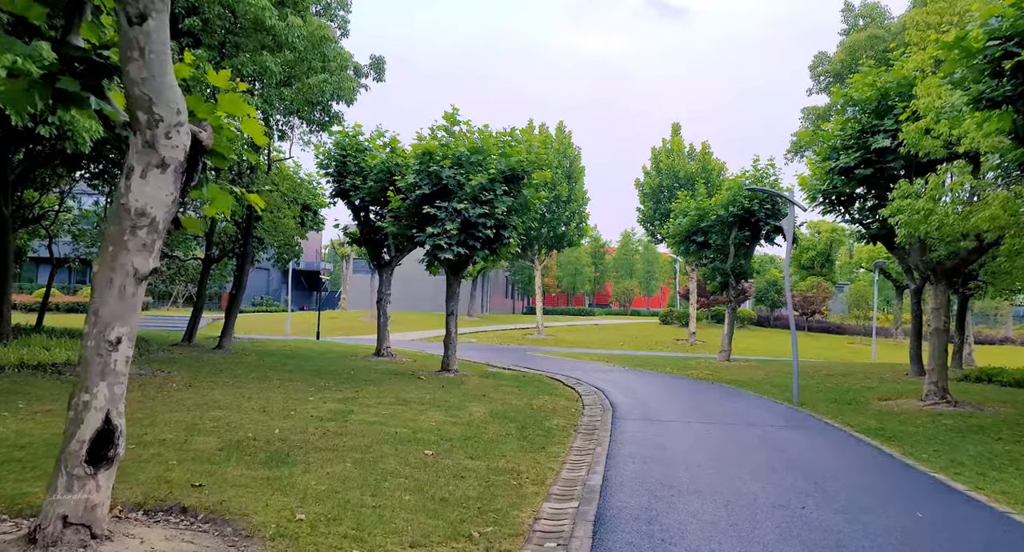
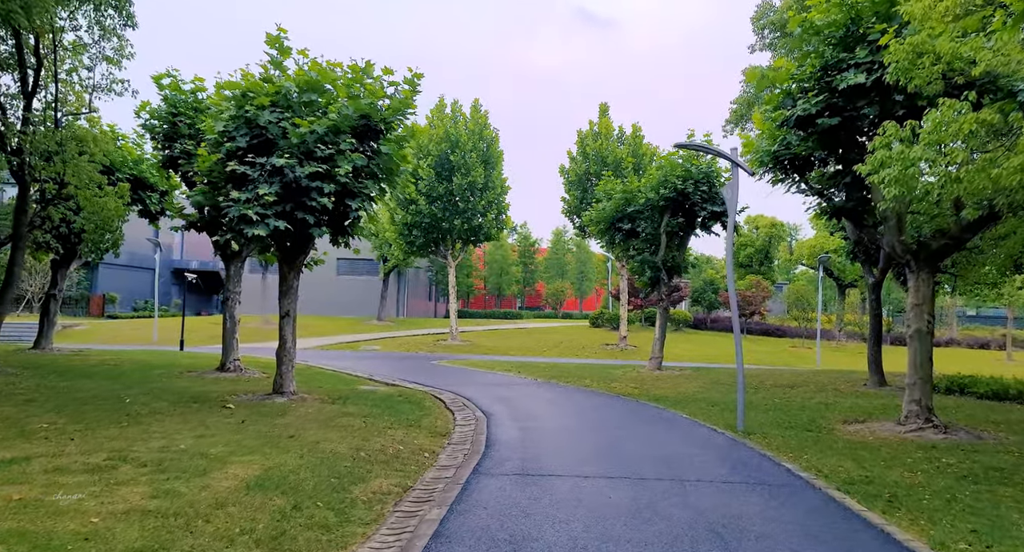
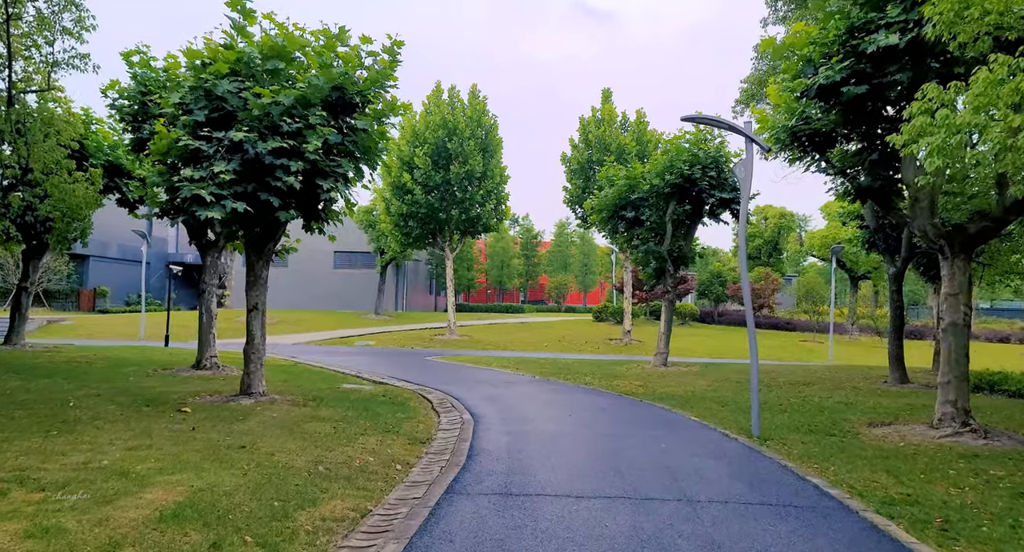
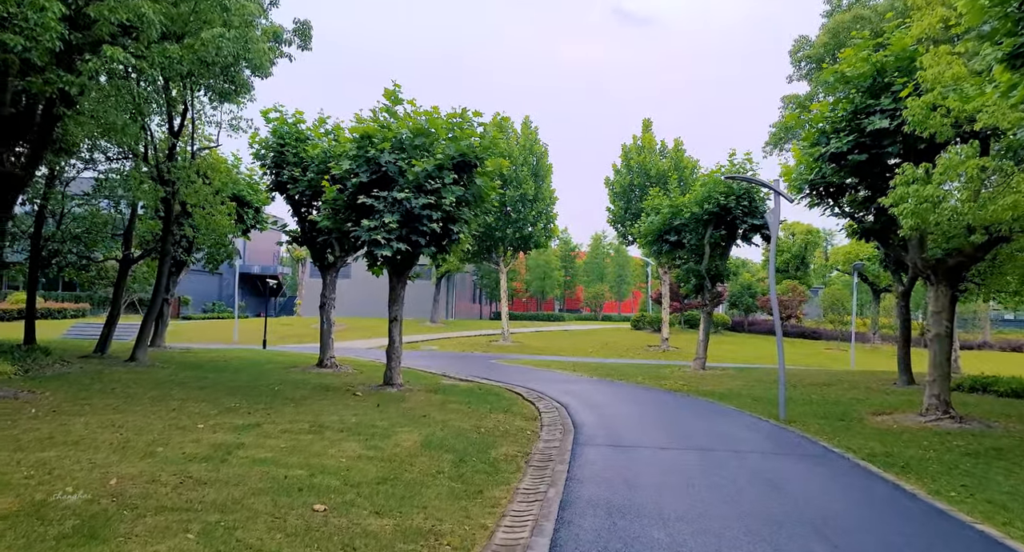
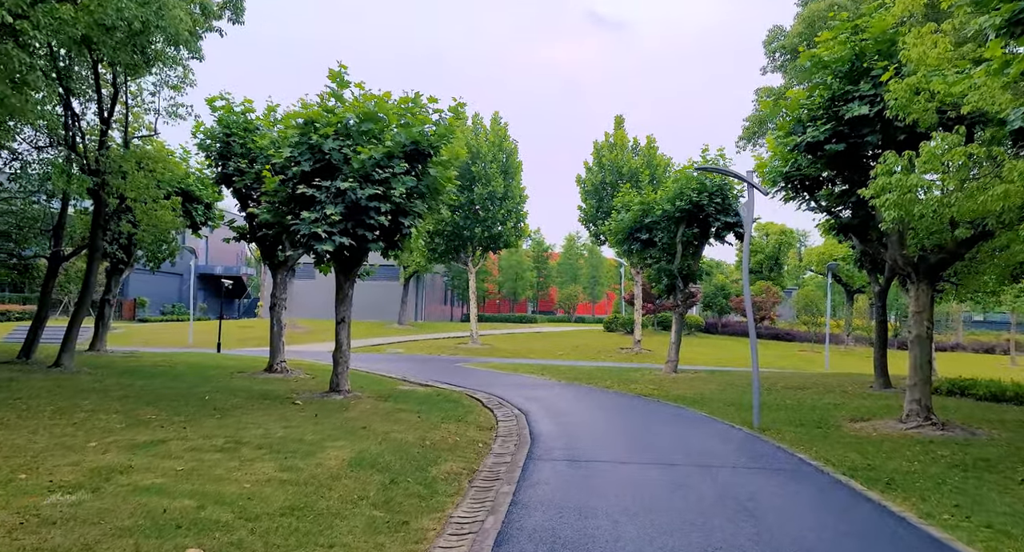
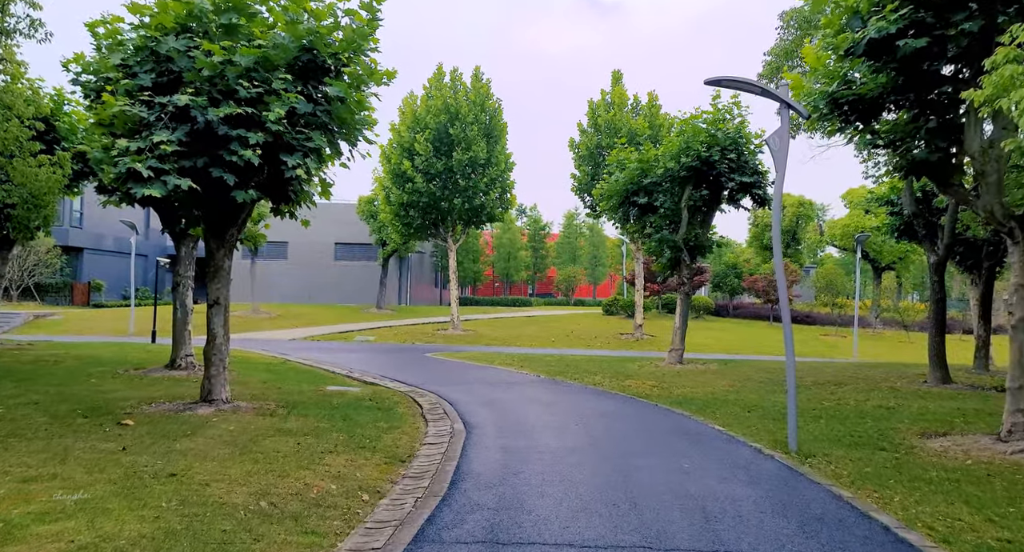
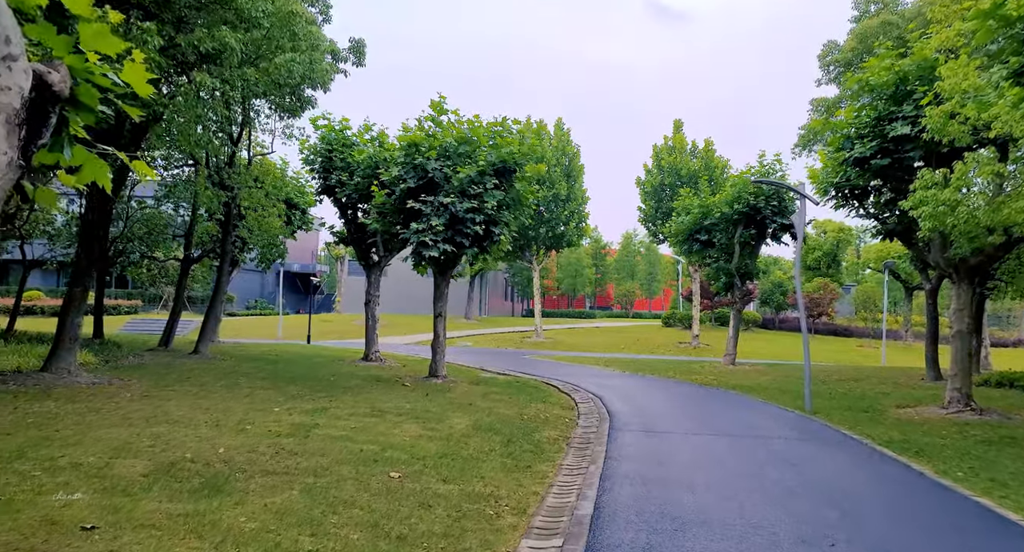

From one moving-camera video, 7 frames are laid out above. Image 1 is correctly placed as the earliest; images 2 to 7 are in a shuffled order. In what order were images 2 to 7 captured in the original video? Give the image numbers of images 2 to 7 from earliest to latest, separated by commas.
7, 4, 5, 2, 3, 6
